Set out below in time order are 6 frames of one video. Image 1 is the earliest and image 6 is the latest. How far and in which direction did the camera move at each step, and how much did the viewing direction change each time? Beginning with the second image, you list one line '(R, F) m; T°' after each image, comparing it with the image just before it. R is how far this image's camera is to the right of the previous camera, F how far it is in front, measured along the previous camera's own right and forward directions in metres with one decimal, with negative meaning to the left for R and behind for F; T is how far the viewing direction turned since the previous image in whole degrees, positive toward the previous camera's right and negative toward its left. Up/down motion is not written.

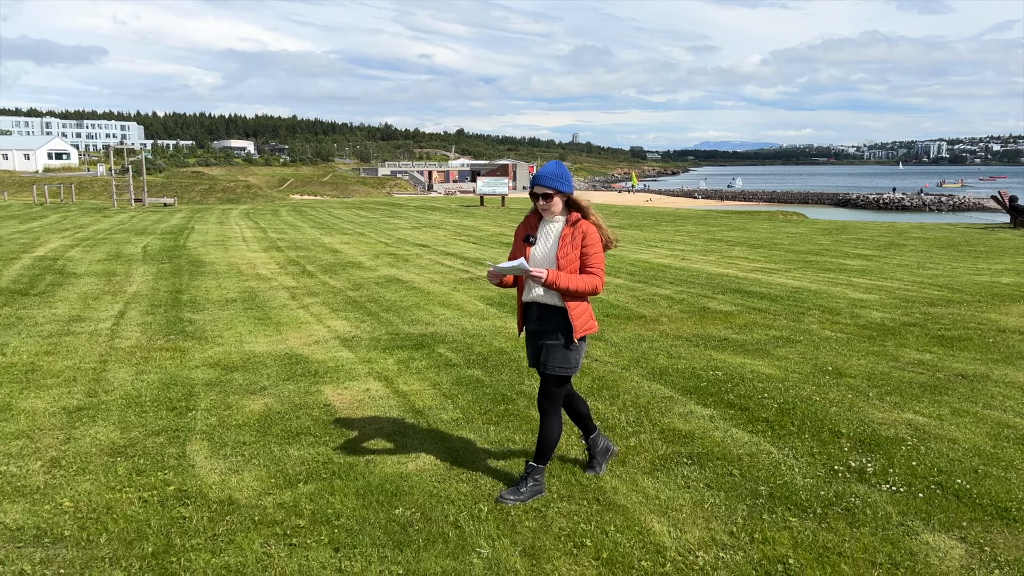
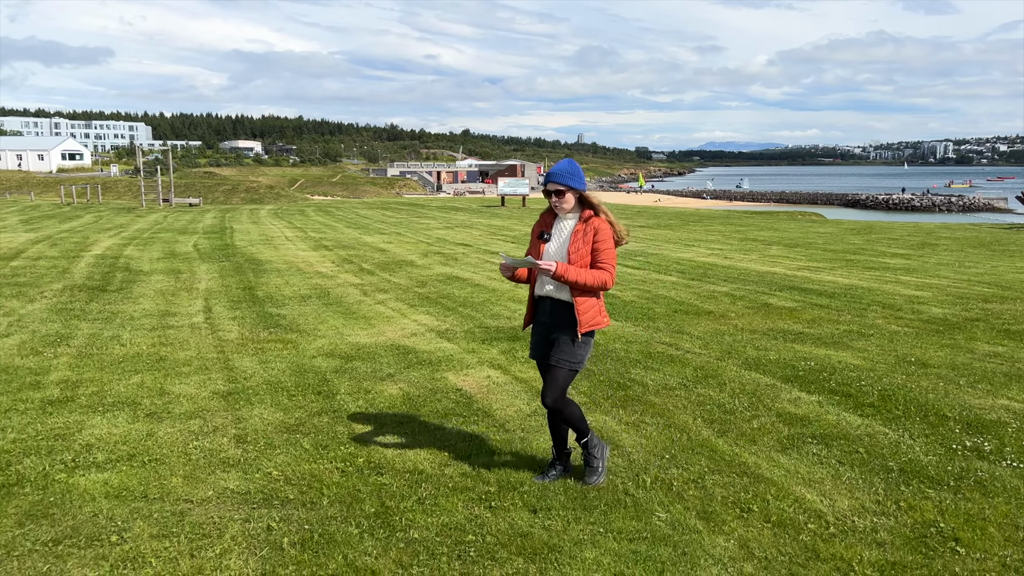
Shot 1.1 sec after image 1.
(-0.8, -0.4) m; 0°
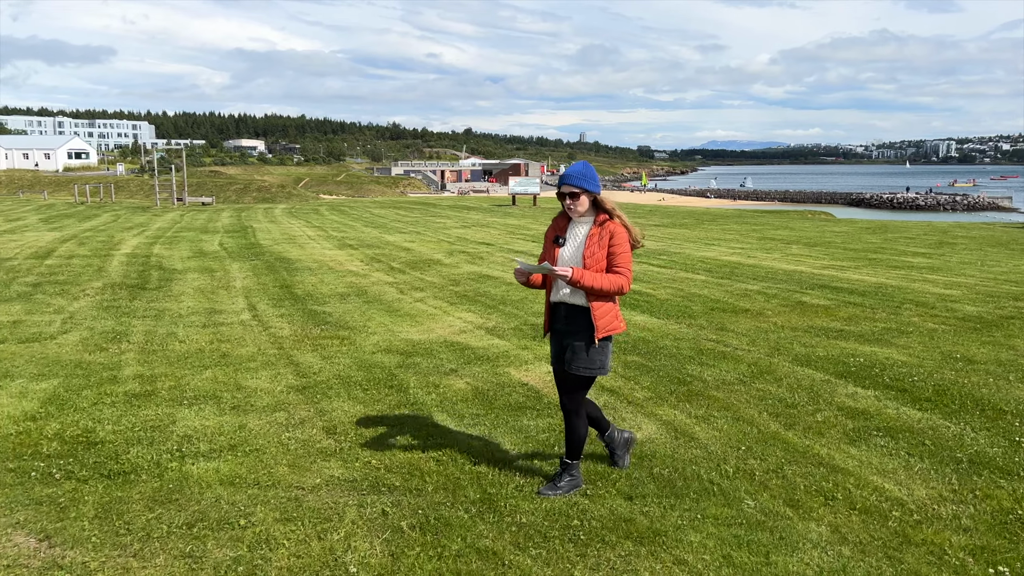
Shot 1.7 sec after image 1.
(-0.5, -0.2) m; 0°
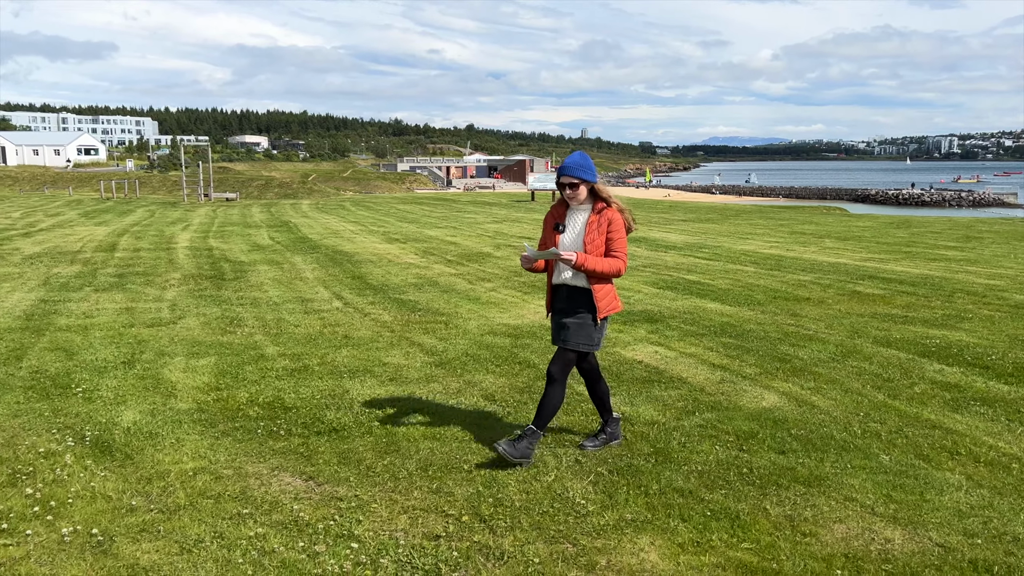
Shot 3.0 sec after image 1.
(-1.0, -0.6) m; 0°
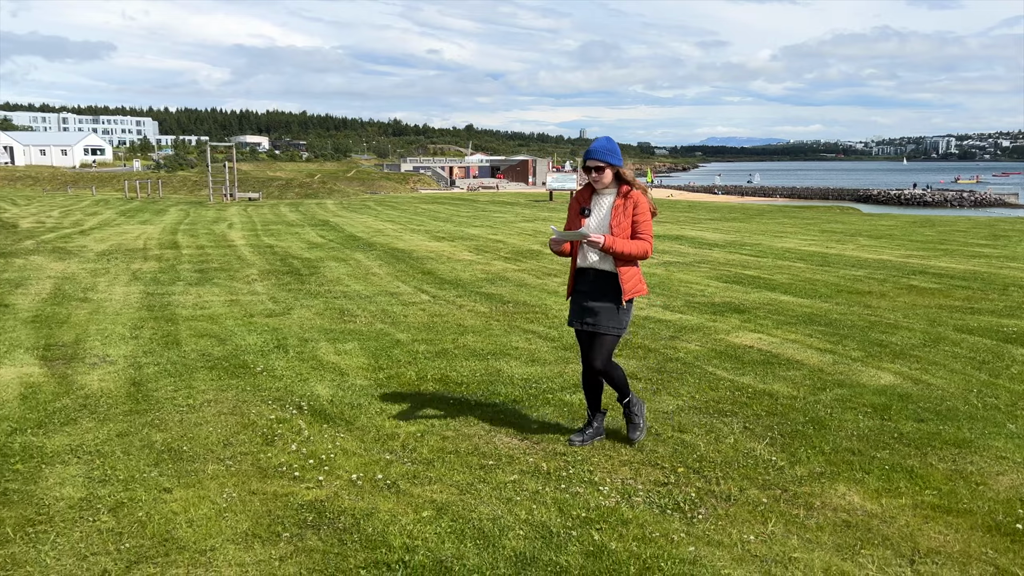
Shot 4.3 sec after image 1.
(-1.1, -0.6) m; 0°
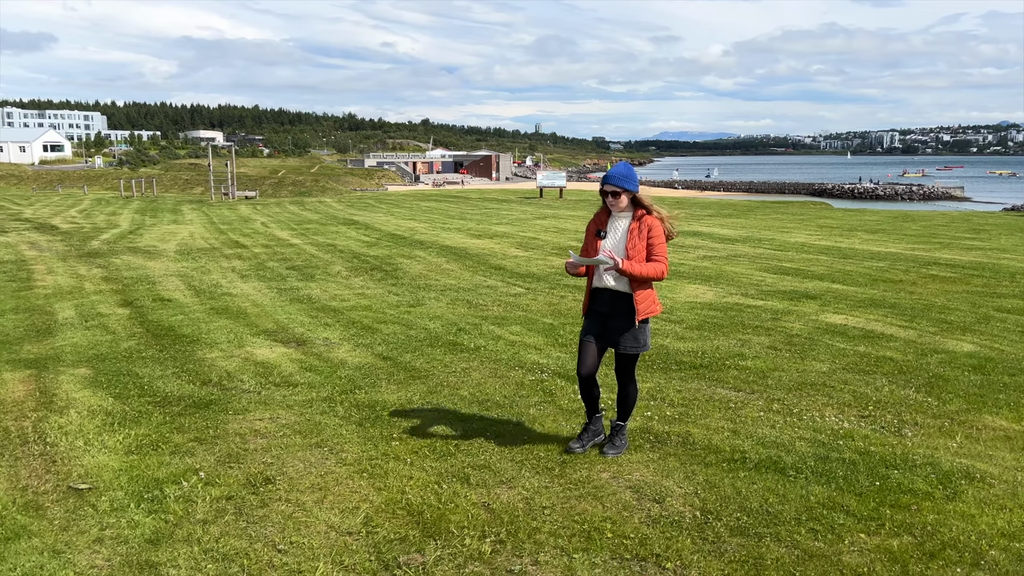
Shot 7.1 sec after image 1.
(-2.0, -1.4) m; +3°
